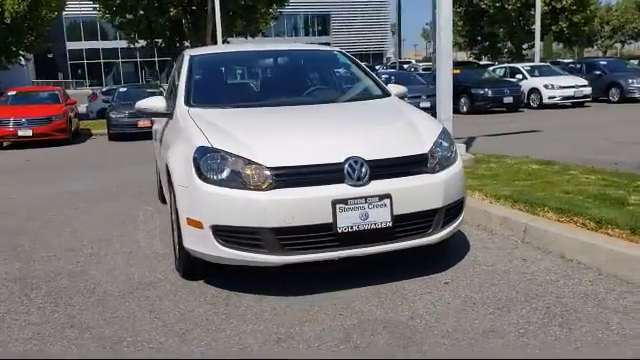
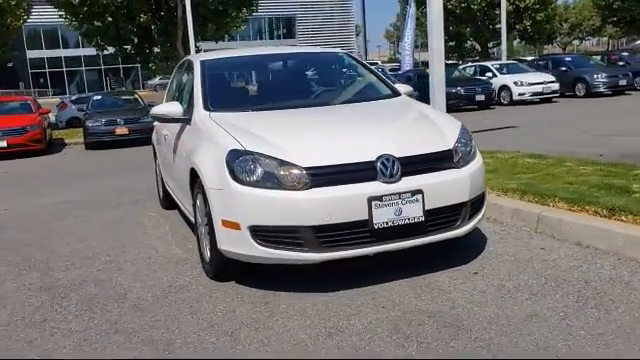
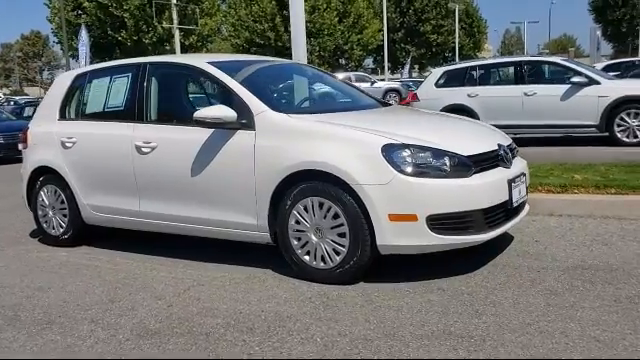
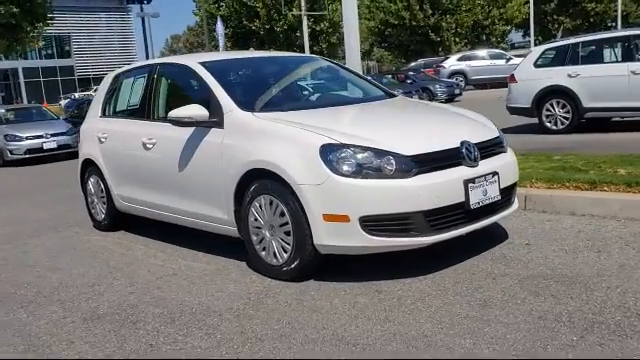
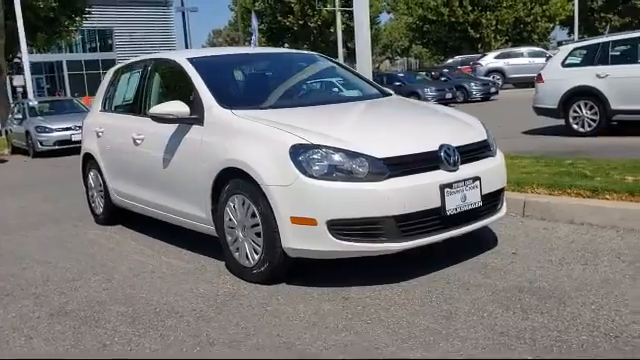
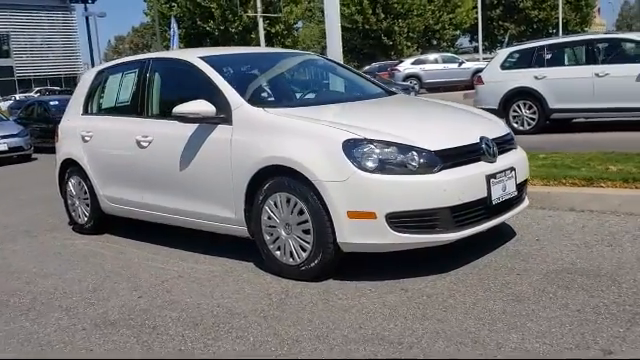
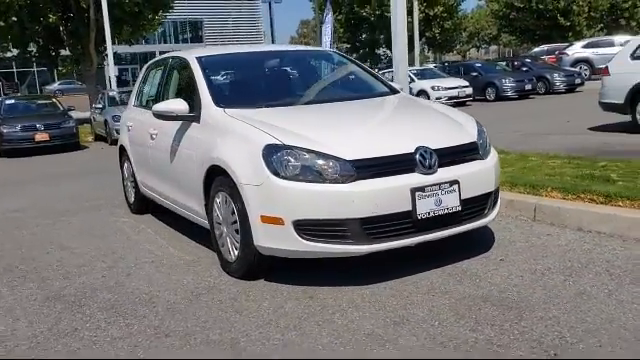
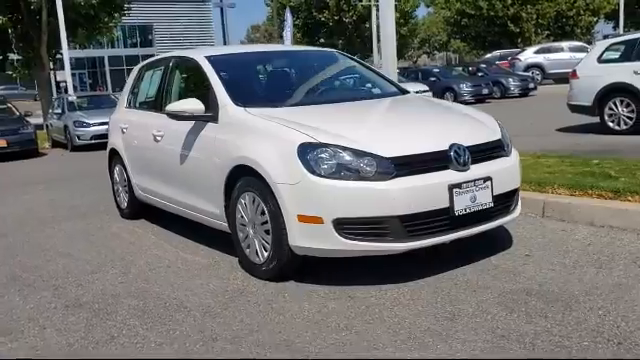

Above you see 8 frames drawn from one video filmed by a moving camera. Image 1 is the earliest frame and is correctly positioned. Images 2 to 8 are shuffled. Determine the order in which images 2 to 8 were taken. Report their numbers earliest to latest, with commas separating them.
2, 7, 8, 5, 4, 6, 3
